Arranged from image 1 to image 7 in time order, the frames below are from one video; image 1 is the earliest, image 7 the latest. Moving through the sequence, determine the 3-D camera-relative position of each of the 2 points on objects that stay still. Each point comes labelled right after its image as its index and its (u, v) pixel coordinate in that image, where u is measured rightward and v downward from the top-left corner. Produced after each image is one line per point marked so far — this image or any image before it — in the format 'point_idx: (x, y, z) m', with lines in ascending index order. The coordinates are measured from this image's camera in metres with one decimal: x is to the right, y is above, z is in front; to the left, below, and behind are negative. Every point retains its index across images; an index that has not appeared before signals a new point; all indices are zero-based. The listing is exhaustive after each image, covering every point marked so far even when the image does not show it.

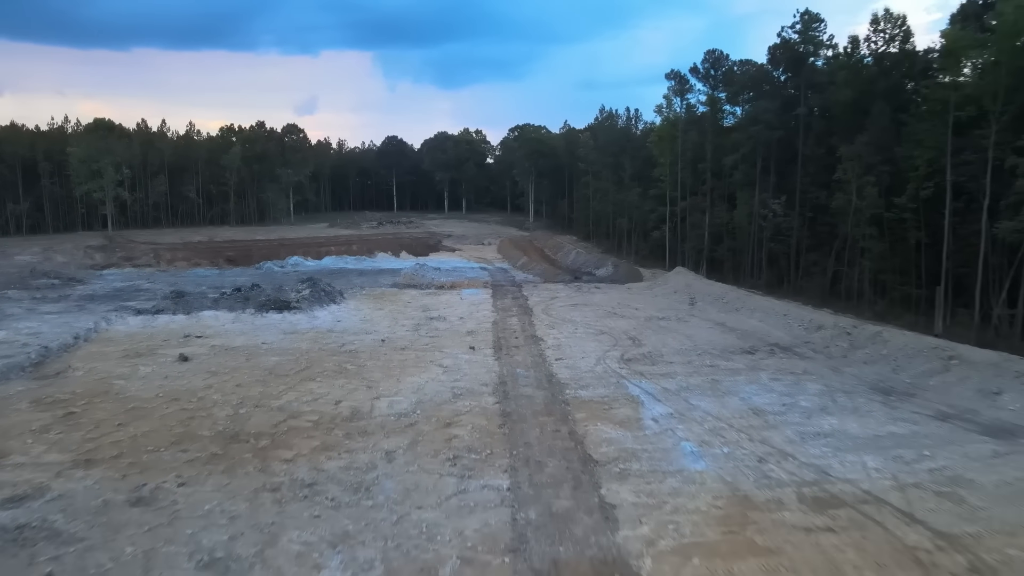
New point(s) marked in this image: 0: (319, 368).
0: (-3.9, -1.6, +14.8) m
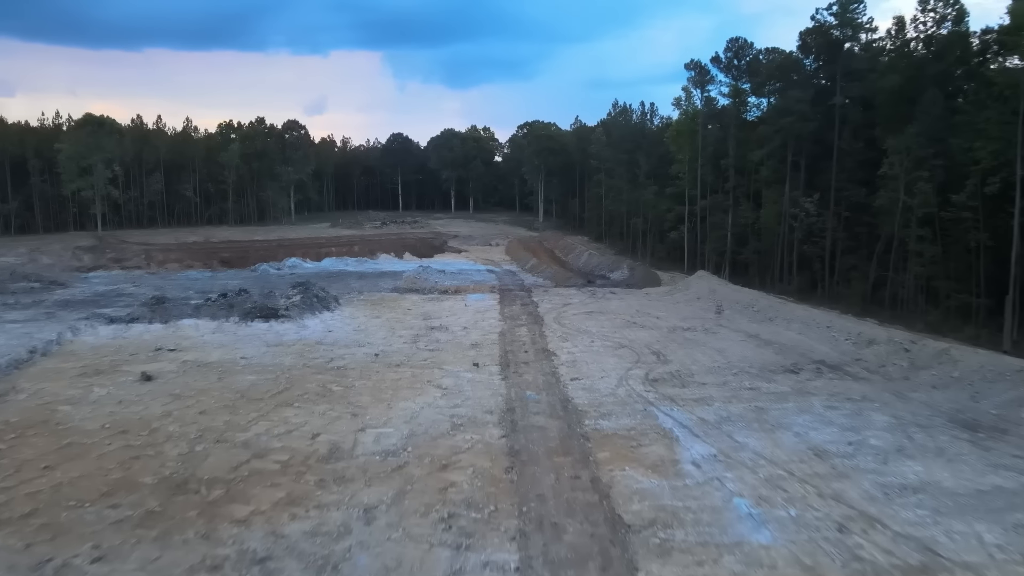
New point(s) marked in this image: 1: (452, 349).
0: (-3.8, -1.8, +12.9) m
1: (-1.4, -1.4, +16.6) m
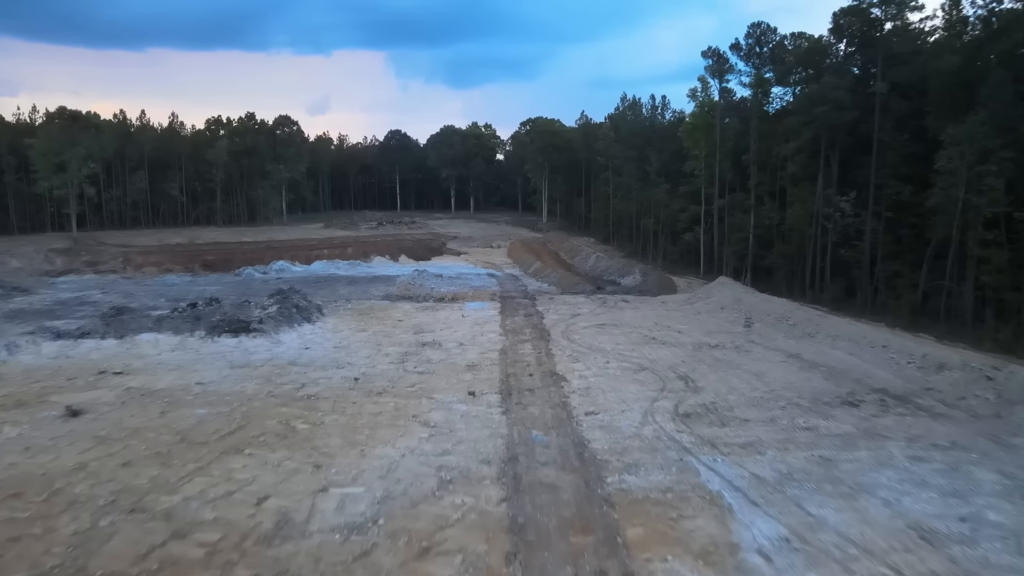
0: (-3.7, -2.1, +10.6) m
1: (-1.3, -1.7, +14.3) m
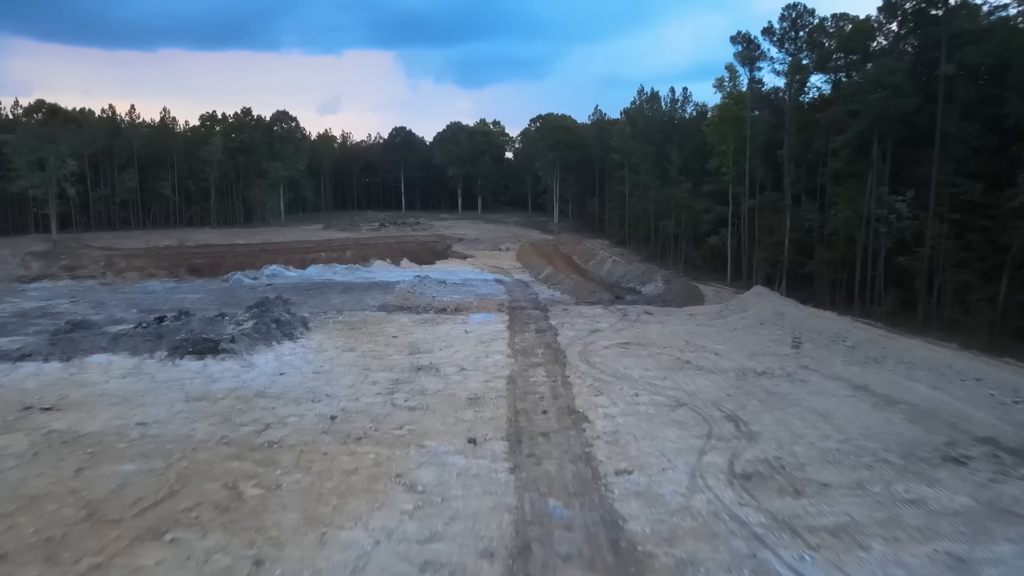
0: (-3.6, -2.4, +8.2) m
1: (-1.2, -1.9, +11.8) m
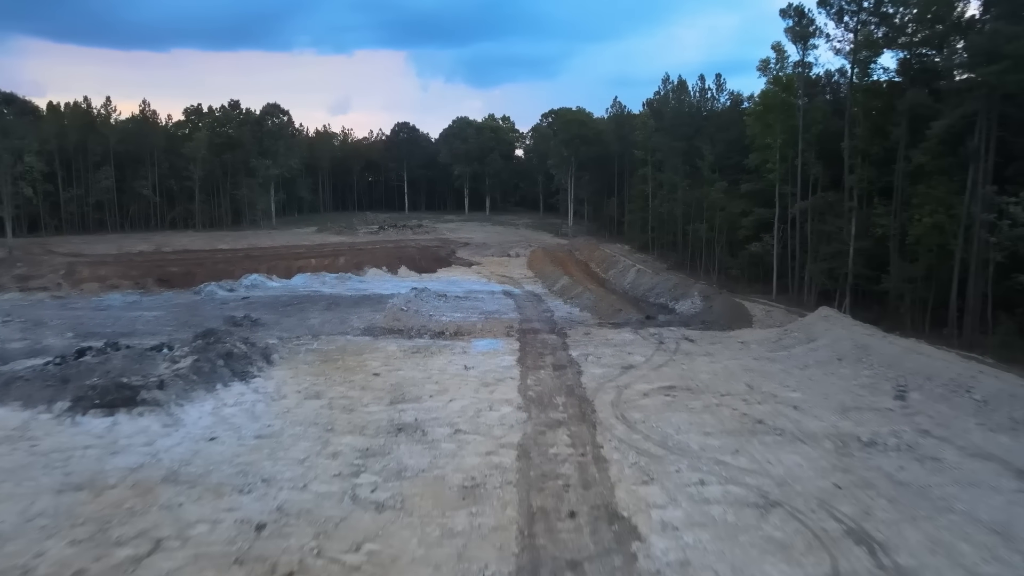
0: (-3.5, -2.8, +4.6) m
1: (-1.0, -2.4, +8.2) m
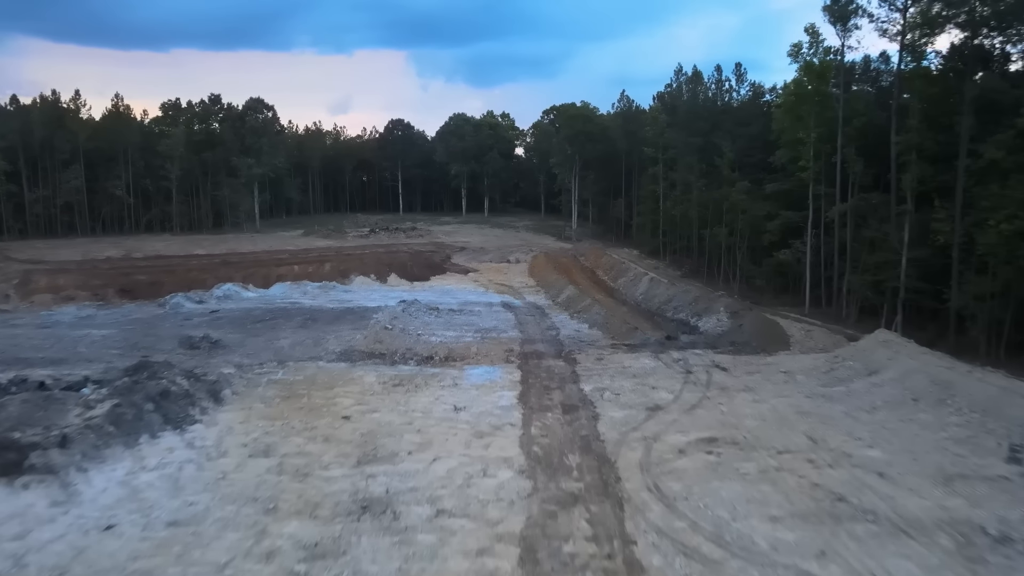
0: (-3.5, -3.2, +1.9) m
1: (-1.0, -2.8, +5.5) m
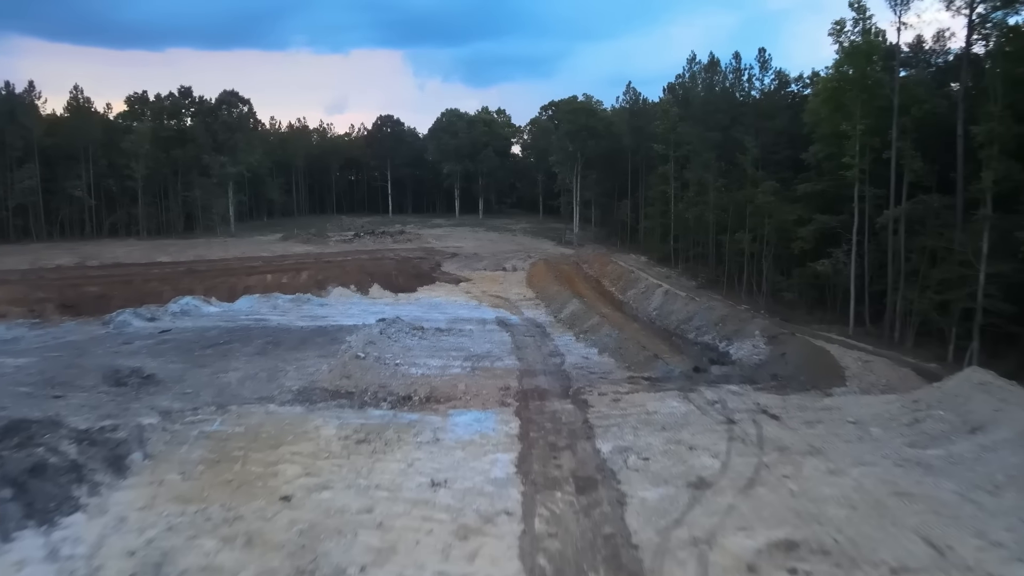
0: (-3.5, -3.7, -1.1) m
1: (-1.0, -3.3, +2.5) m
